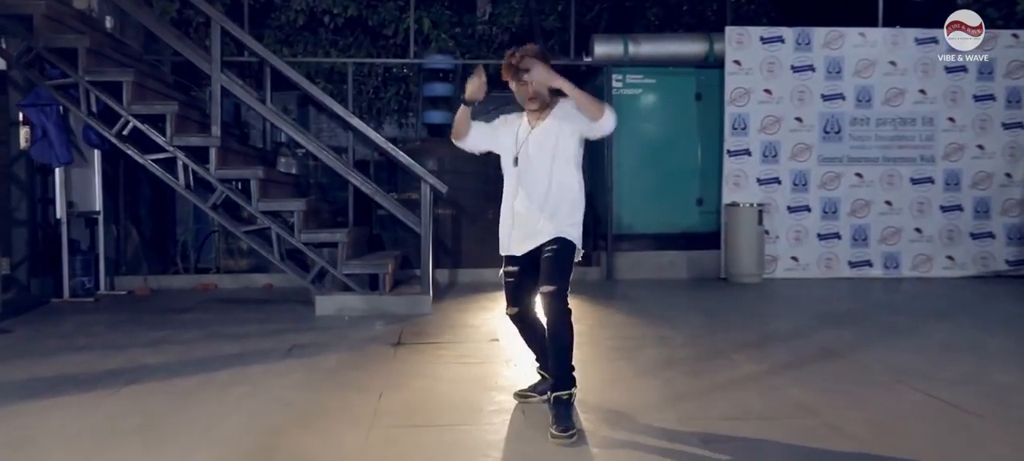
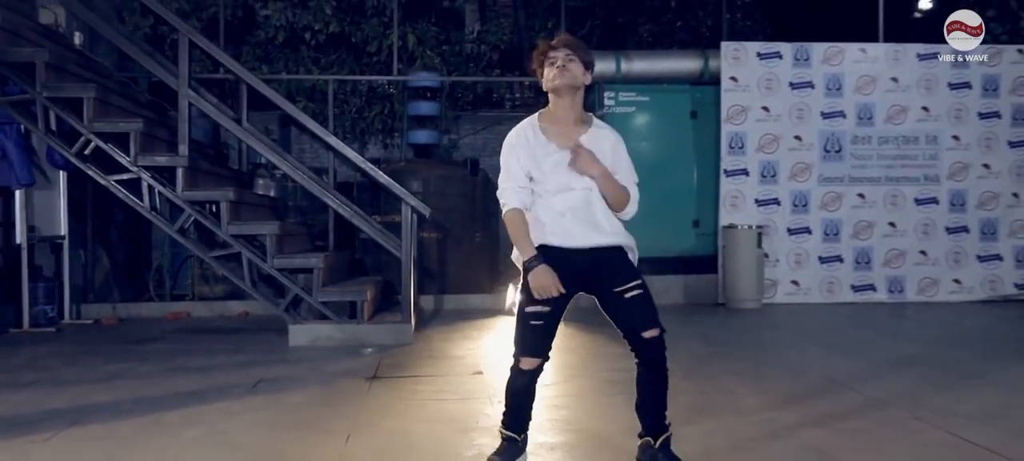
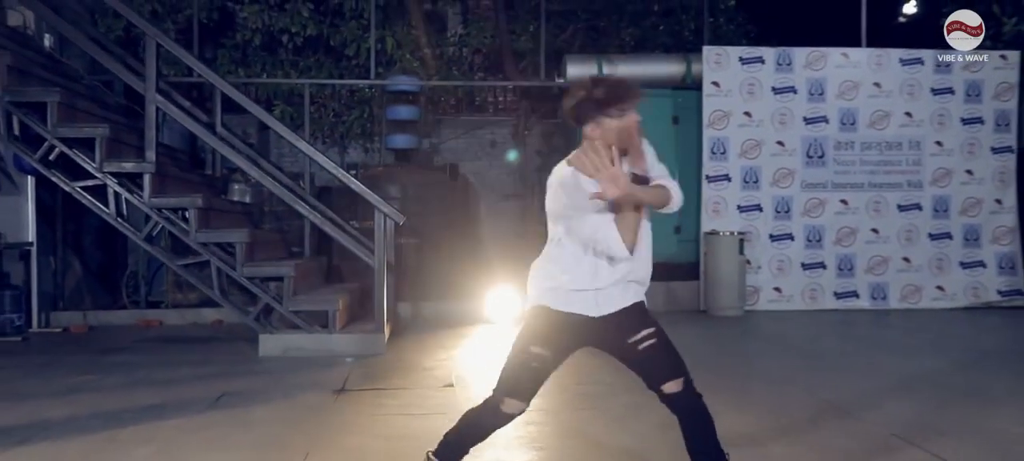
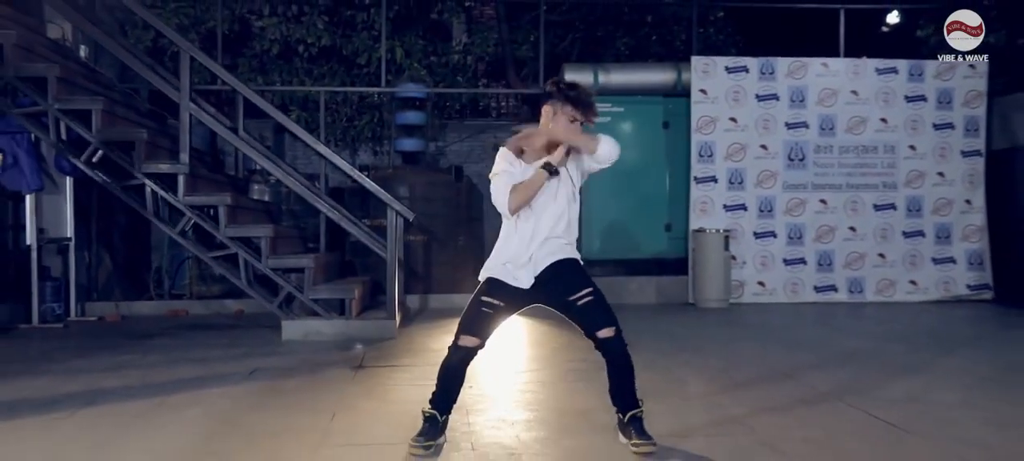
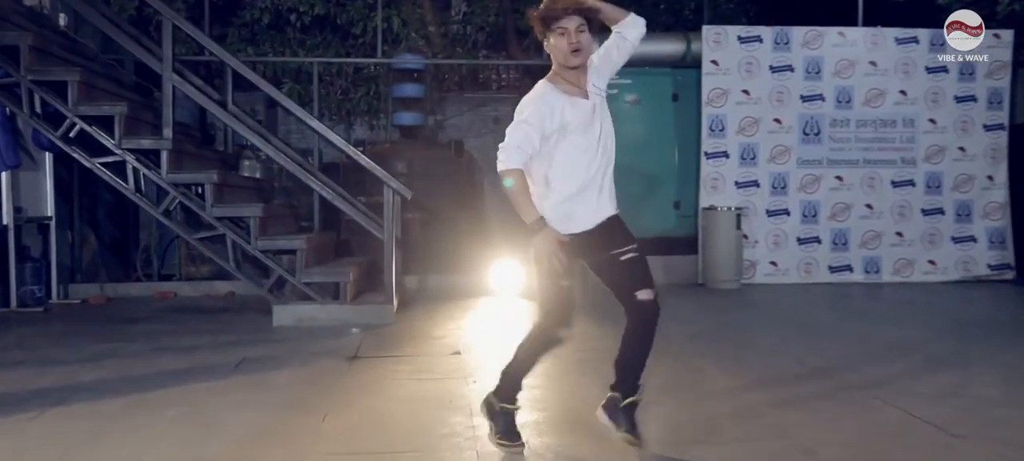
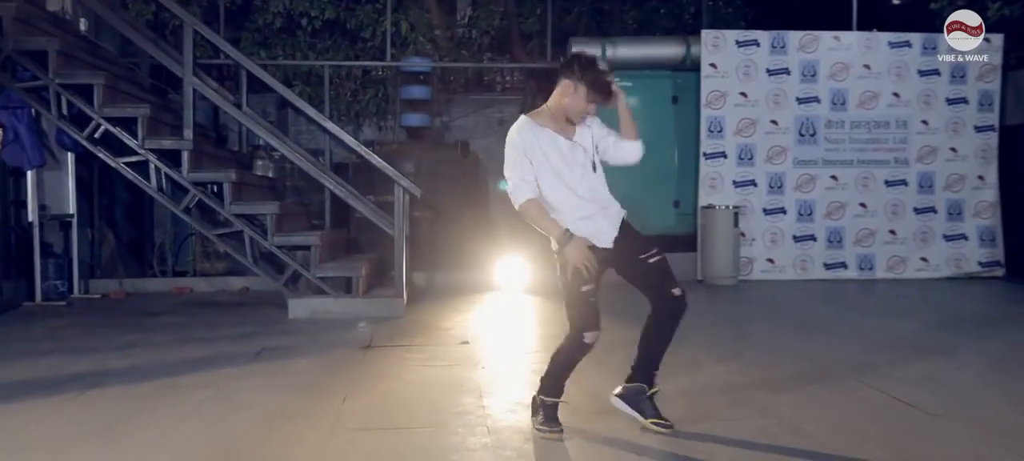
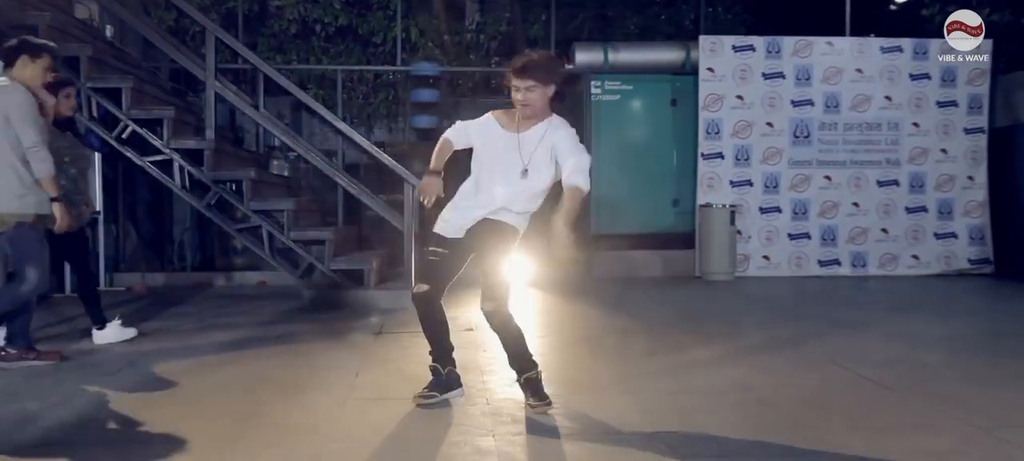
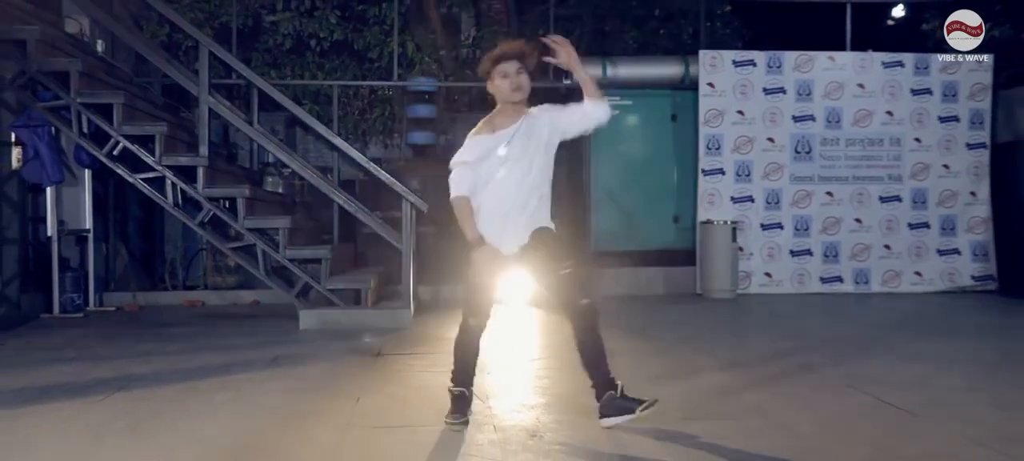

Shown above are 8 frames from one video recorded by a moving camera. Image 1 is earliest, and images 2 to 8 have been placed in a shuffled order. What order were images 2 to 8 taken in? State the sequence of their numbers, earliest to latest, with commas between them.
2, 8, 6, 5, 3, 4, 7
